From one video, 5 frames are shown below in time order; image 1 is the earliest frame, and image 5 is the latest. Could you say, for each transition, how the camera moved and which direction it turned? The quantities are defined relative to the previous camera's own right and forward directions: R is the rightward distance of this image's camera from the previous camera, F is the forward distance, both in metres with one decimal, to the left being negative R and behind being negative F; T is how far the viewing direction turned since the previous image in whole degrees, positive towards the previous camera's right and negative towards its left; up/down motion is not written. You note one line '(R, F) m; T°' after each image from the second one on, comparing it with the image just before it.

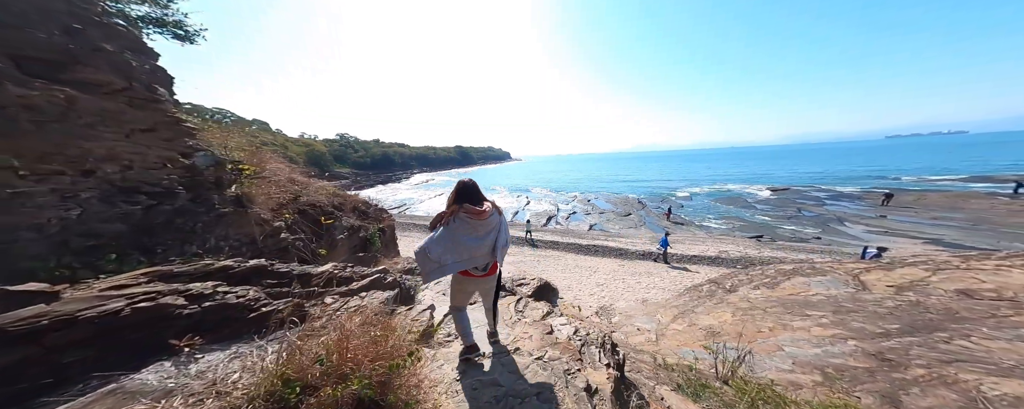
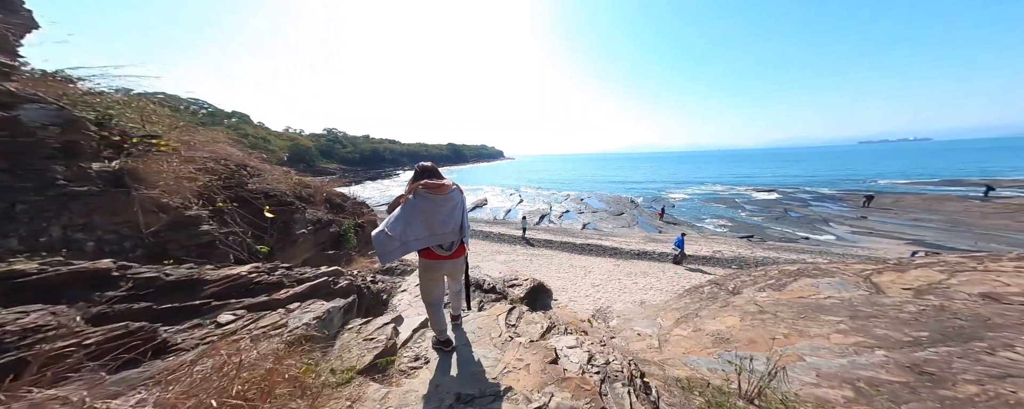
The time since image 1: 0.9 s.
(0.0, +0.6) m; +2°
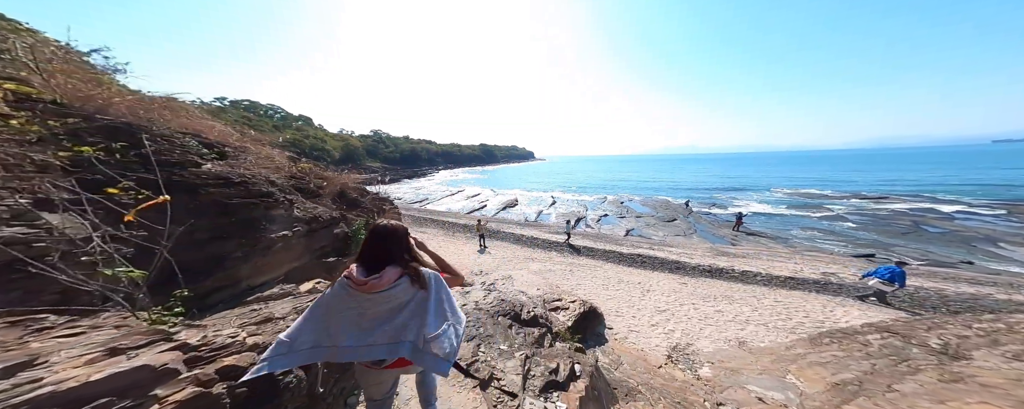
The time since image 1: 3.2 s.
(-0.5, +2.1) m; -7°
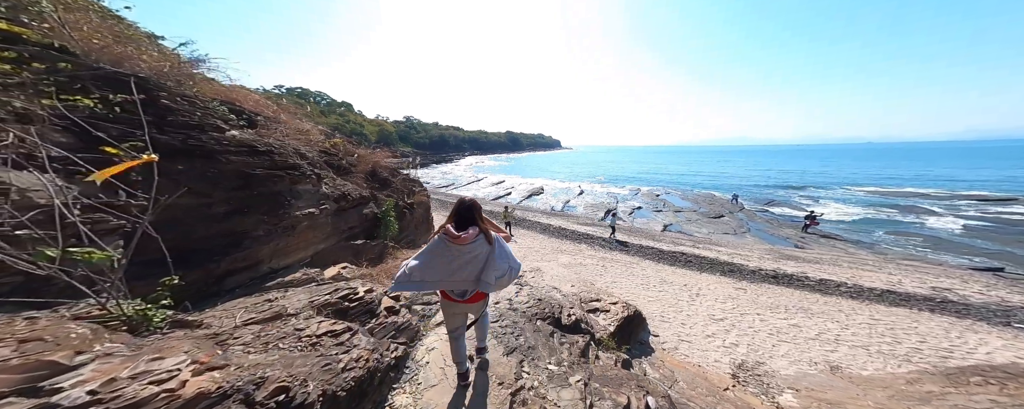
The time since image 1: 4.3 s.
(-0.4, +0.8) m; -5°
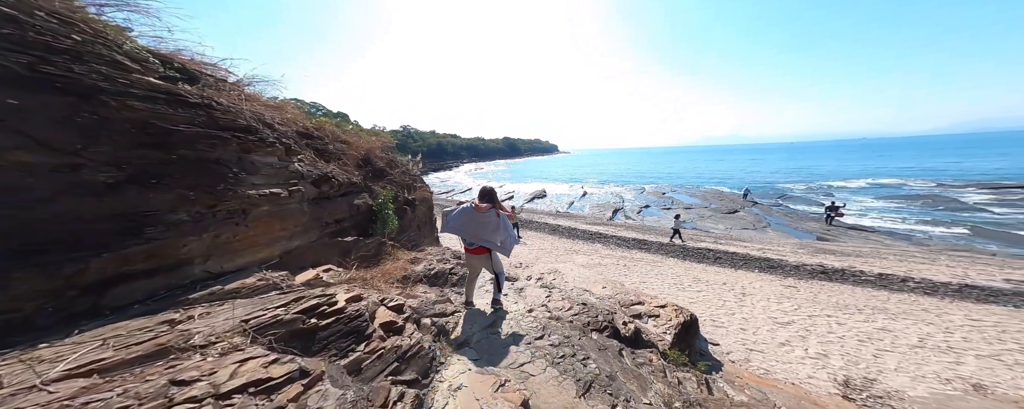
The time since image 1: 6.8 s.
(-0.6, +1.3) m; 0°
